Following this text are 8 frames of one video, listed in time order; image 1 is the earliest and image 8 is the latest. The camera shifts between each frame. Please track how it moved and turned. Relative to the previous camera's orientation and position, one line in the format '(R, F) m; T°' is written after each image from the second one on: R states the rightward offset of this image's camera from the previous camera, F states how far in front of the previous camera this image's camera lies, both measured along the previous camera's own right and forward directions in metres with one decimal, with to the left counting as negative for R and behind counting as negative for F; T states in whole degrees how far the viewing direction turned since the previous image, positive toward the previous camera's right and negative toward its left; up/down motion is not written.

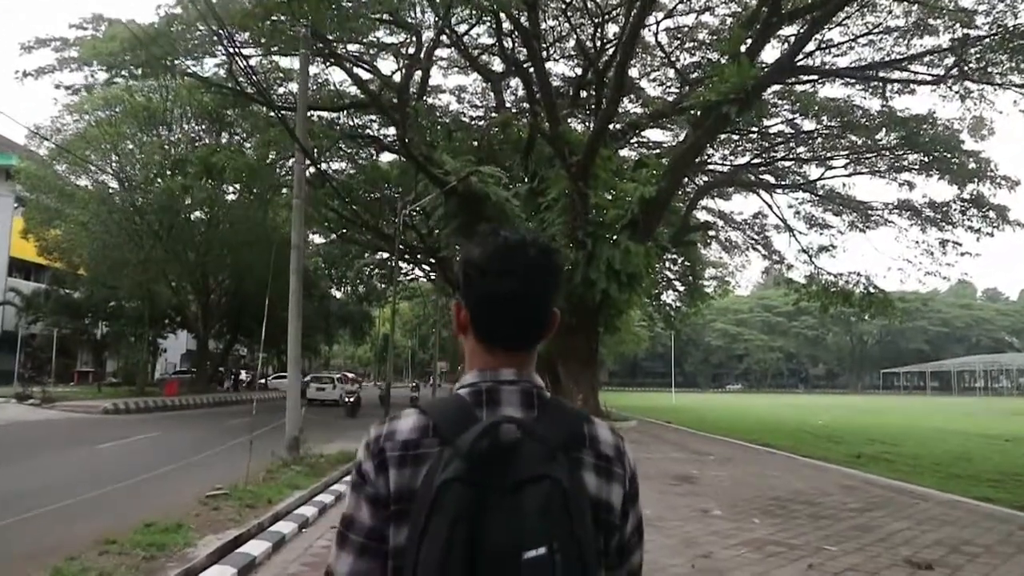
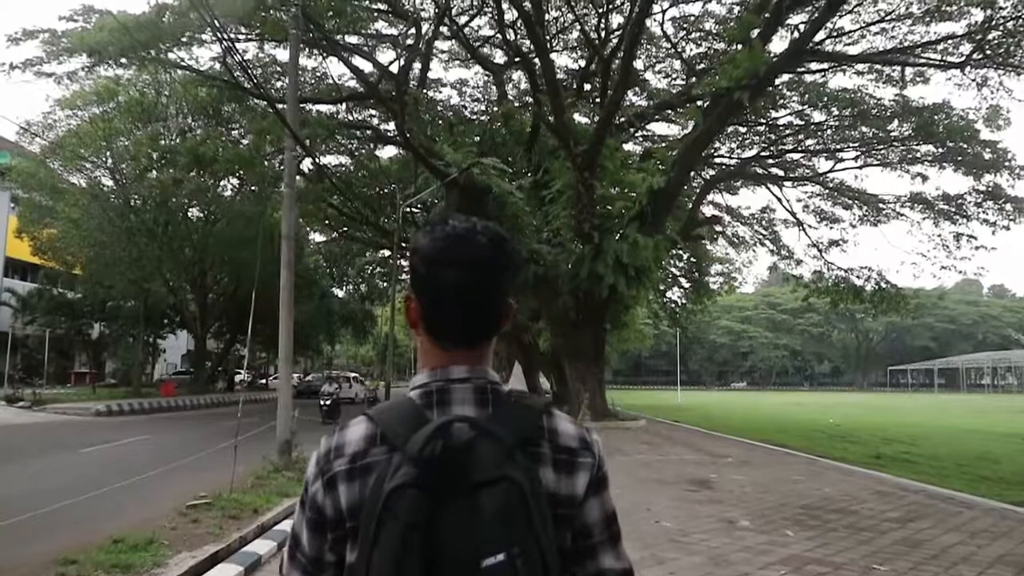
(0.0, +0.5) m; 0°
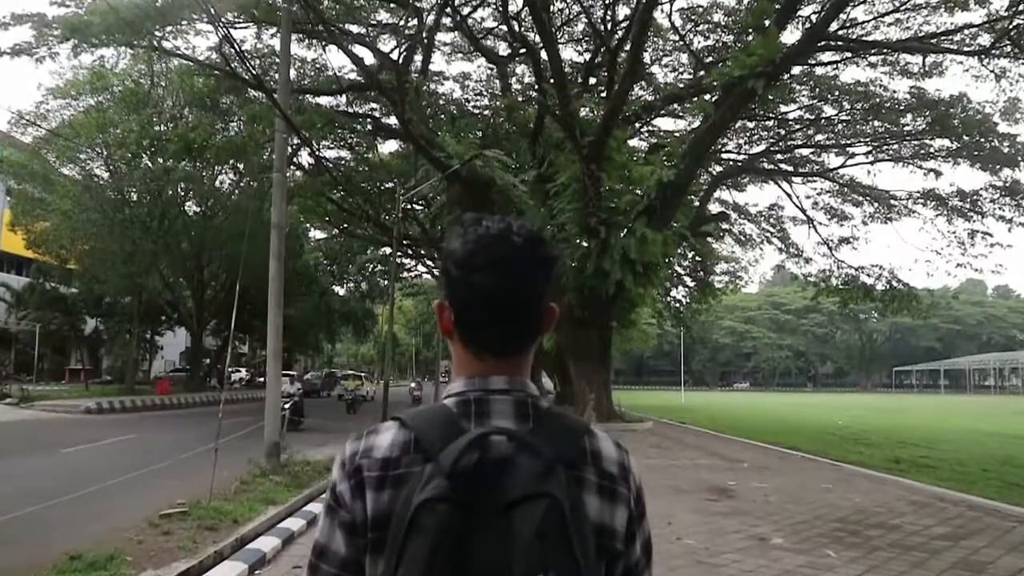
(0.0, +0.5) m; 0°
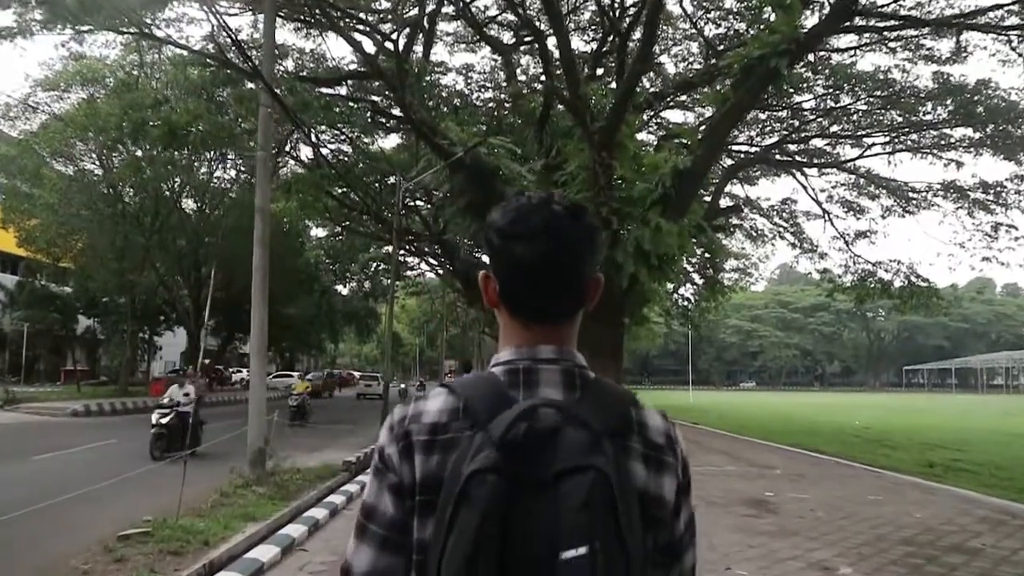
(0.0, +0.7) m; 0°
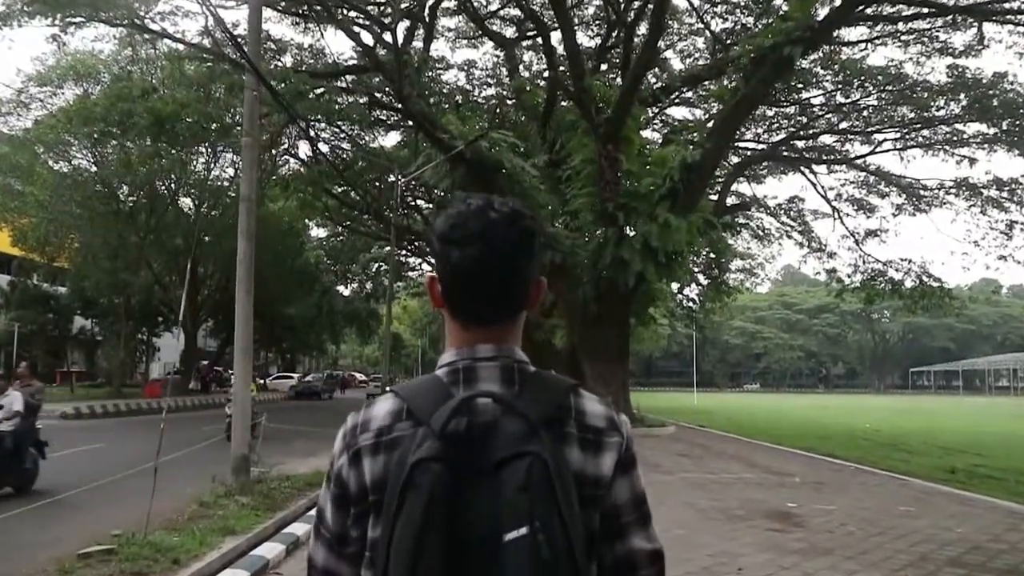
(0.0, +0.4) m; 0°
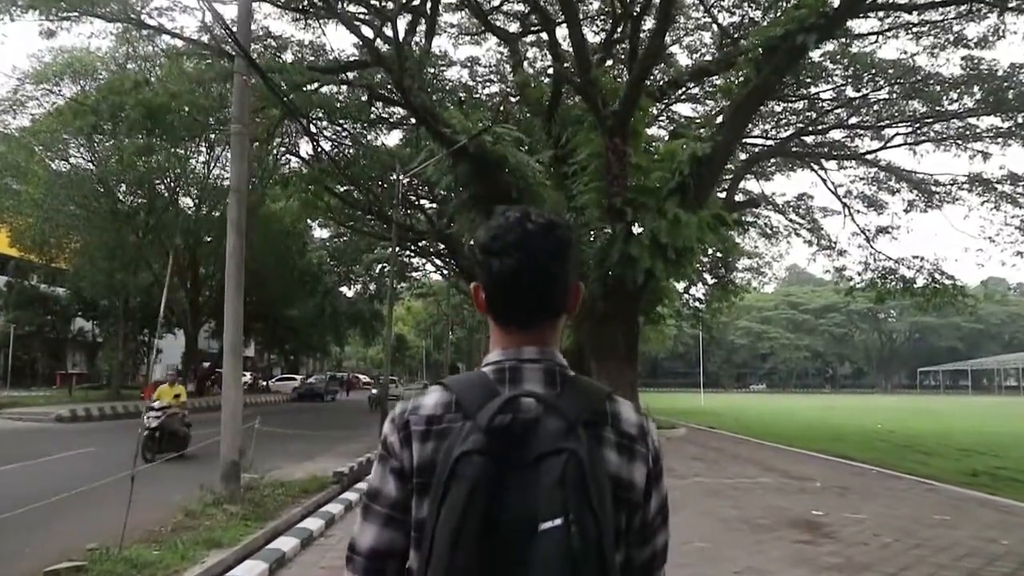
(0.0, +0.3) m; 0°
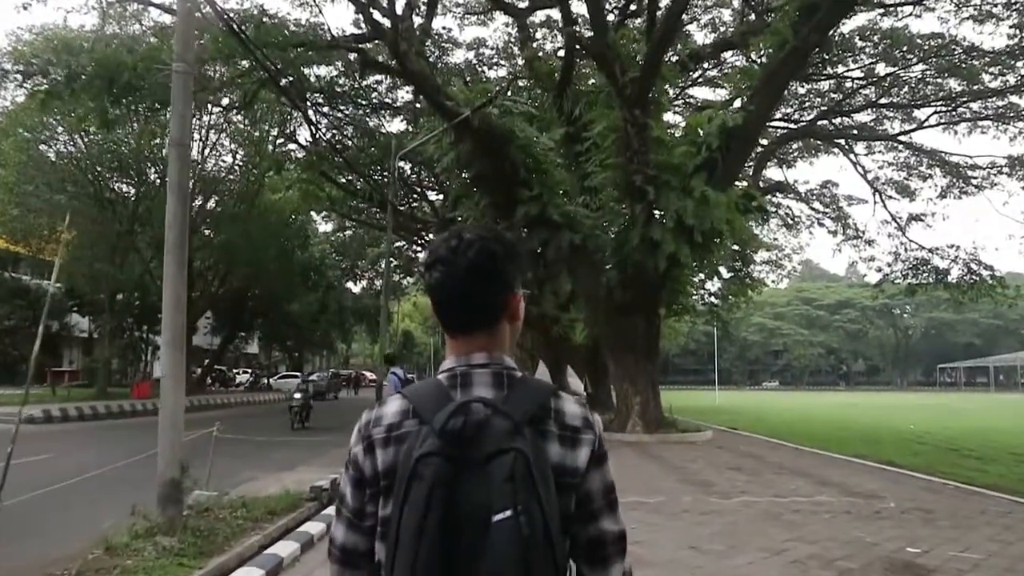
(0.0, +1.1) m; -1°
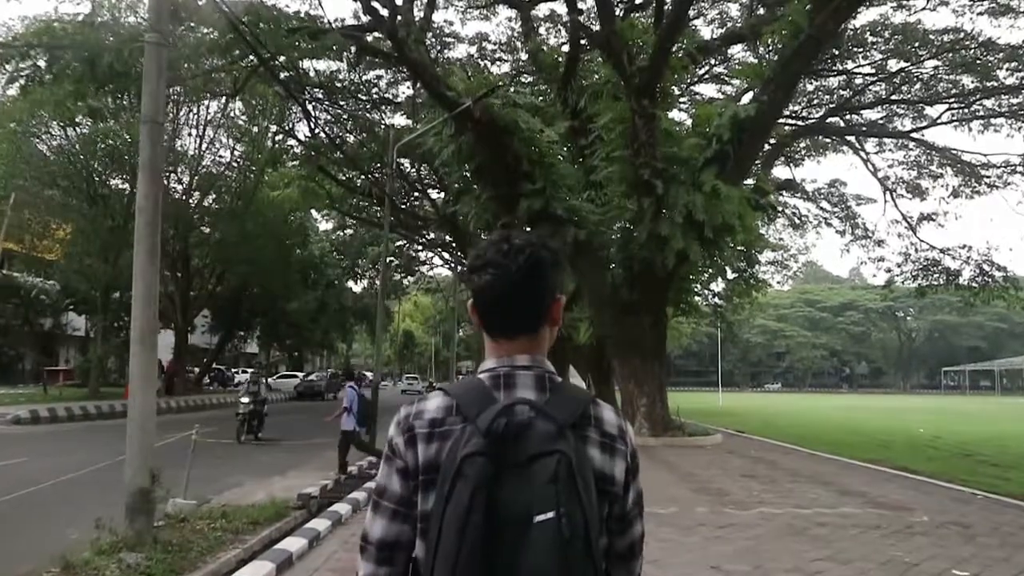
(0.0, +0.4) m; 0°
